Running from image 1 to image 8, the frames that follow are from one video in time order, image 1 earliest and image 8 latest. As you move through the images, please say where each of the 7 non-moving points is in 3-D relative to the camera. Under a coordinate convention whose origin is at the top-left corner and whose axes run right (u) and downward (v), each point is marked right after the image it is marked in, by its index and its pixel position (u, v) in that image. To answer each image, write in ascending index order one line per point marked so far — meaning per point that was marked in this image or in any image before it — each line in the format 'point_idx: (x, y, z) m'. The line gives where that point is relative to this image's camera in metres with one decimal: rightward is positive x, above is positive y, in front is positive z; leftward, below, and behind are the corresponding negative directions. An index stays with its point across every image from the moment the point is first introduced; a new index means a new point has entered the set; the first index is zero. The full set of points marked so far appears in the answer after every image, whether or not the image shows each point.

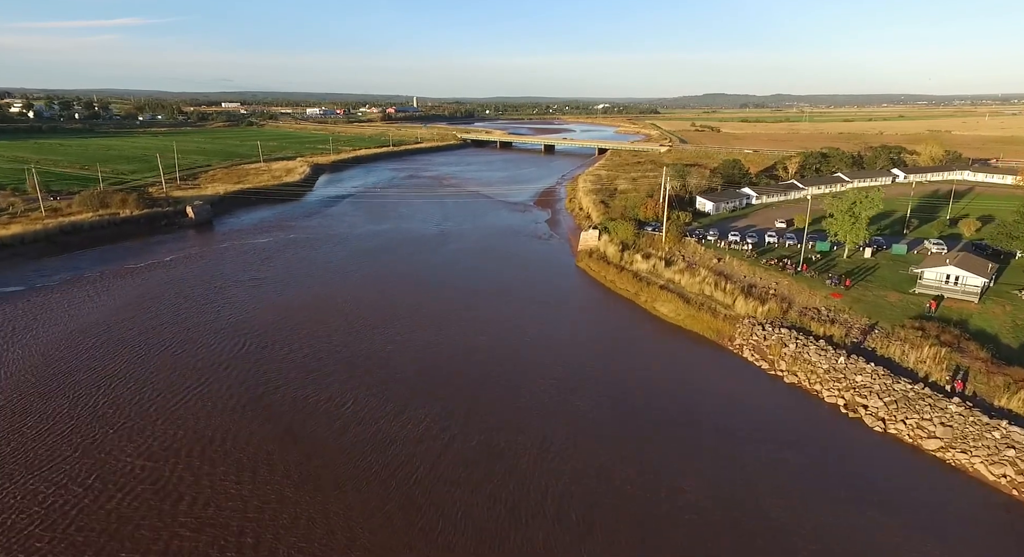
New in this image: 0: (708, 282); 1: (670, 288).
0: (+6.6, -0.2, +19.4) m
1: (+5.5, -0.4, +20.0) m
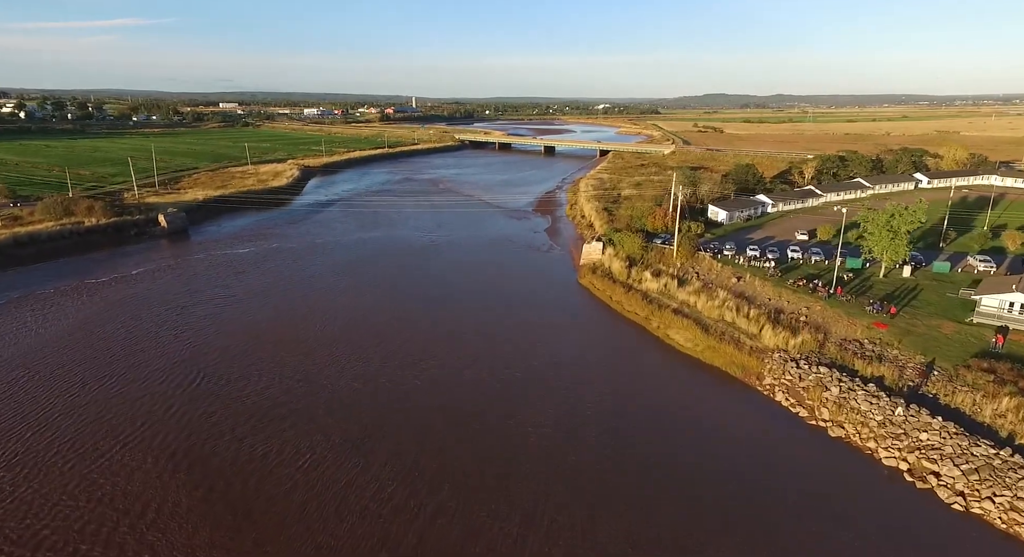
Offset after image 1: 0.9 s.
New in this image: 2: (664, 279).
0: (+6.4, -0.9, +17.1) m
1: (+5.3, -1.1, +17.7) m
2: (+5.2, -0.1, +19.8) m
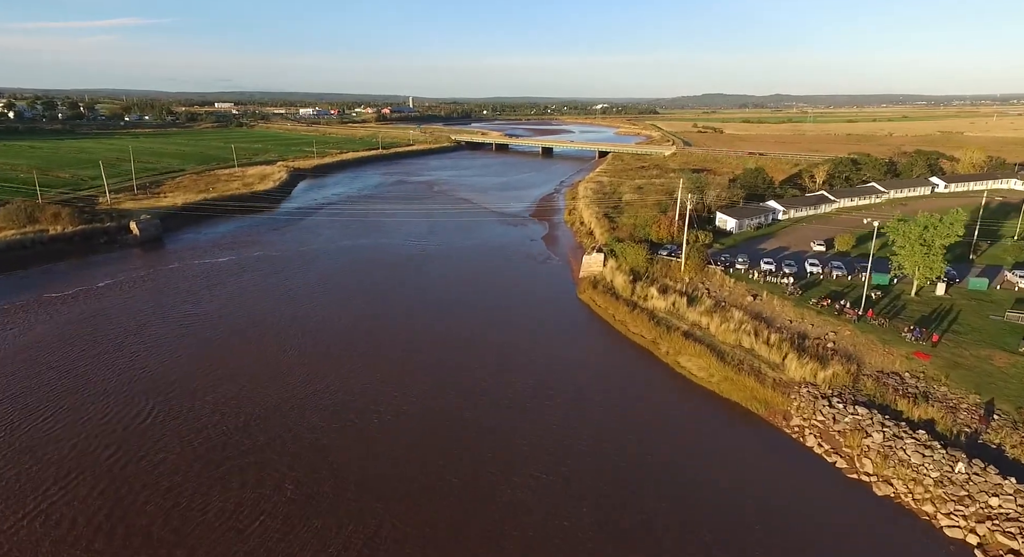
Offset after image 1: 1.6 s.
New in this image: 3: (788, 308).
0: (+6.2, -1.4, +15.4) m
1: (+5.1, -1.6, +15.9) m
2: (+5.0, -0.6, +18.1) m
3: (+7.8, -0.9, +16.3) m
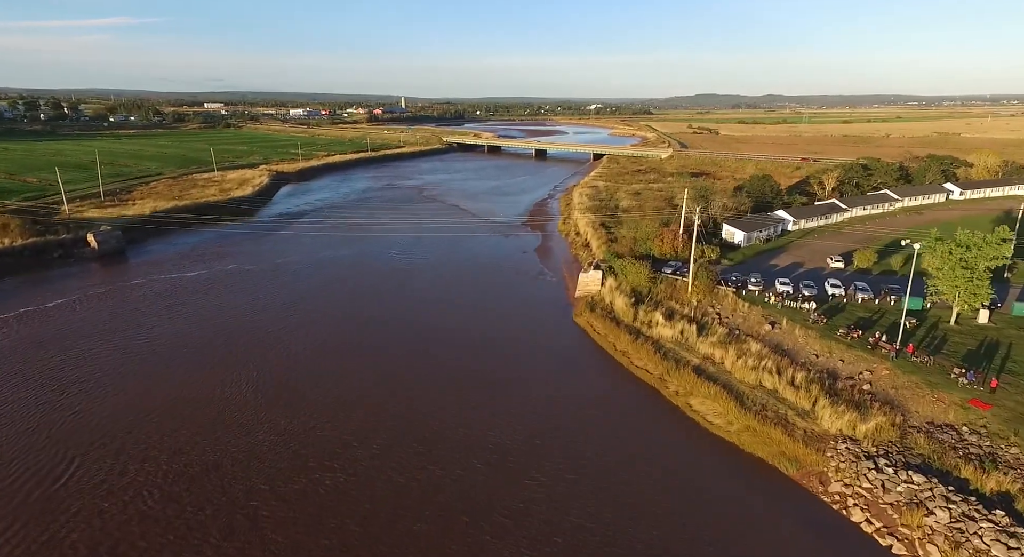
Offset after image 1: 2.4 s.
0: (+5.9, -2.1, +13.4) m
1: (+4.8, -2.3, +14.0) m
2: (+4.7, -1.3, +16.1) m
3: (+7.5, -1.5, +14.3) m
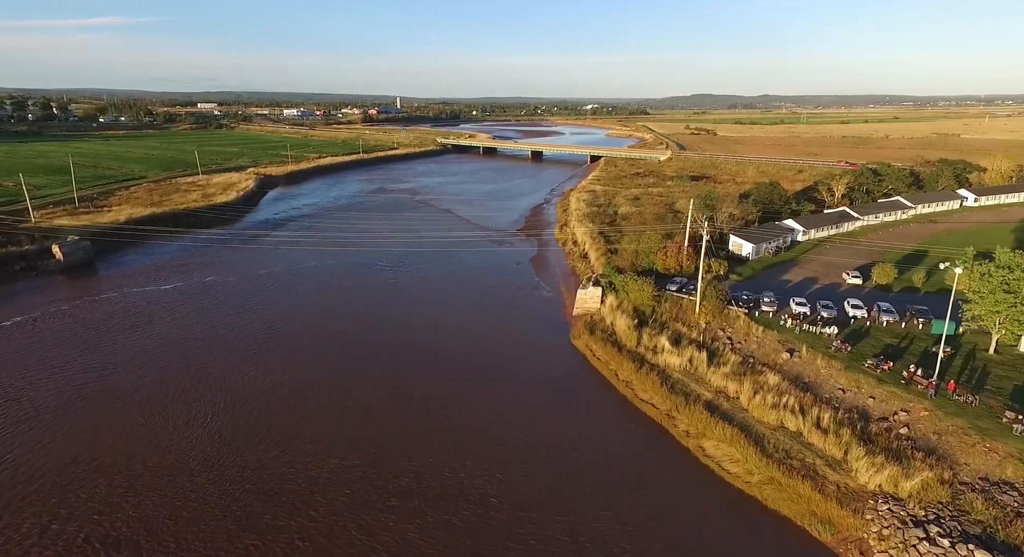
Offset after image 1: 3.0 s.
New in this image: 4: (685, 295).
0: (+5.7, -2.7, +11.9) m
1: (+4.6, -2.8, +12.5) m
2: (+4.5, -1.9, +14.6) m
3: (+7.3, -2.1, +12.9) m
4: (+5.4, -0.5, +17.9) m
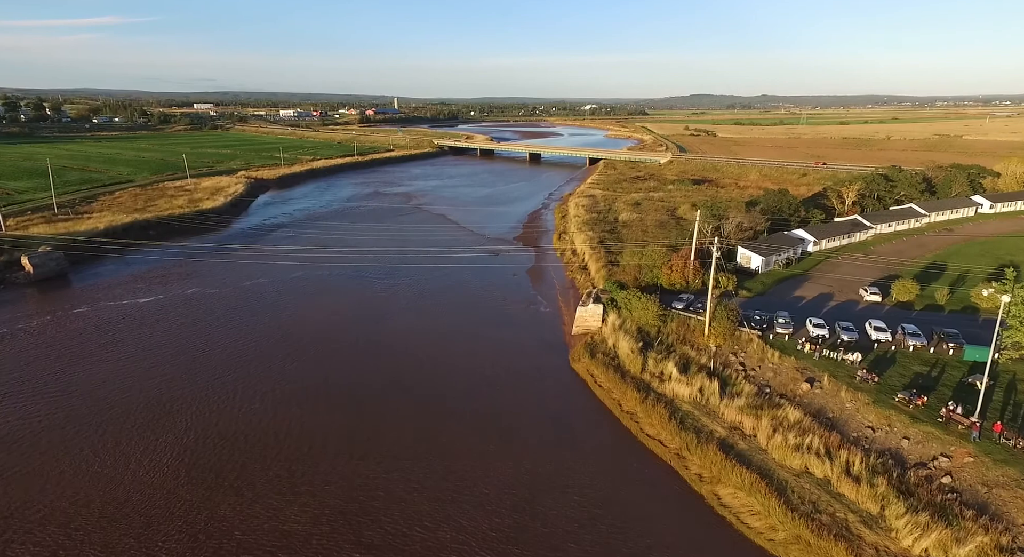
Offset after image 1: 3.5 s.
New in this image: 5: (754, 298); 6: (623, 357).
0: (+5.6, -3.2, +10.7) m
1: (+4.5, -3.4, +11.3) m
2: (+4.3, -2.4, +13.4) m
3: (+7.2, -2.6, +11.7) m
4: (+5.3, -1.0, +16.7) m
5: (+7.6, -0.6, +17.9) m
6: (+3.0, -2.1, +15.4) m
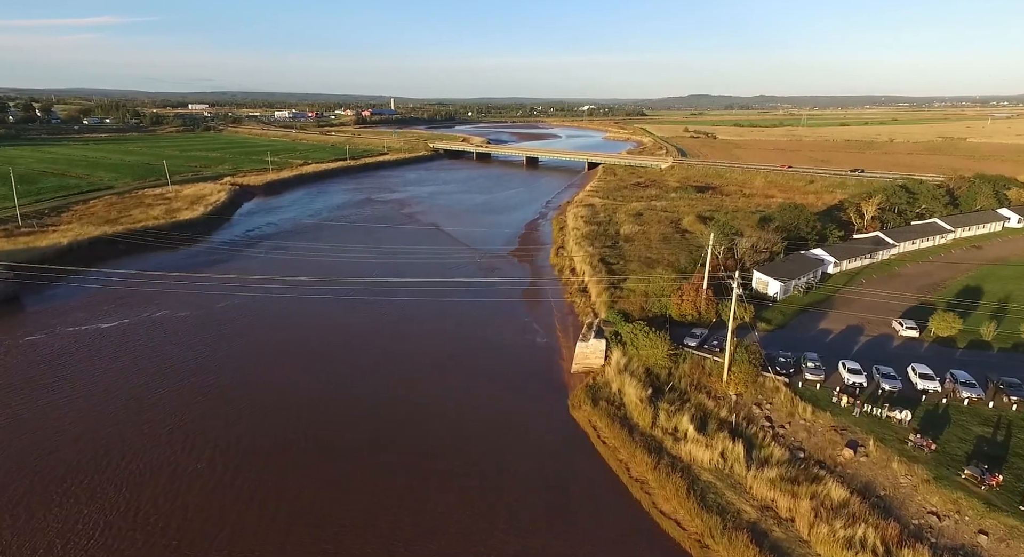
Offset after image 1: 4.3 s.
0: (+5.4, -4.0, +8.8) m
1: (+4.3, -4.2, +9.3) m
2: (+4.1, -3.3, +11.4) m
3: (+7.0, -3.5, +9.7) m
4: (+5.0, -1.9, +14.7) m
5: (+7.4, -1.5, +16.0) m
6: (+2.8, -2.9, +13.4) m
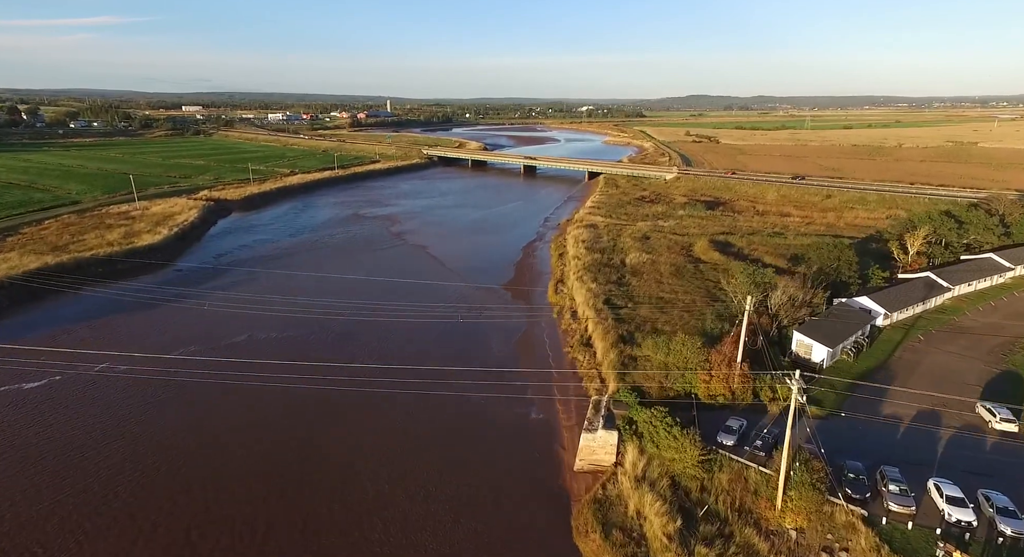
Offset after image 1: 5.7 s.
0: (+5.2, -5.7, +5.4) m
1: (+4.0, -5.9, +6.0) m
2: (+3.9, -4.9, +8.1) m
3: (+6.7, -5.2, +6.4) m
4: (+4.8, -3.6, +11.4) m
5: (+7.1, -3.2, +12.6) m
6: (+2.5, -4.6, +10.1) m
